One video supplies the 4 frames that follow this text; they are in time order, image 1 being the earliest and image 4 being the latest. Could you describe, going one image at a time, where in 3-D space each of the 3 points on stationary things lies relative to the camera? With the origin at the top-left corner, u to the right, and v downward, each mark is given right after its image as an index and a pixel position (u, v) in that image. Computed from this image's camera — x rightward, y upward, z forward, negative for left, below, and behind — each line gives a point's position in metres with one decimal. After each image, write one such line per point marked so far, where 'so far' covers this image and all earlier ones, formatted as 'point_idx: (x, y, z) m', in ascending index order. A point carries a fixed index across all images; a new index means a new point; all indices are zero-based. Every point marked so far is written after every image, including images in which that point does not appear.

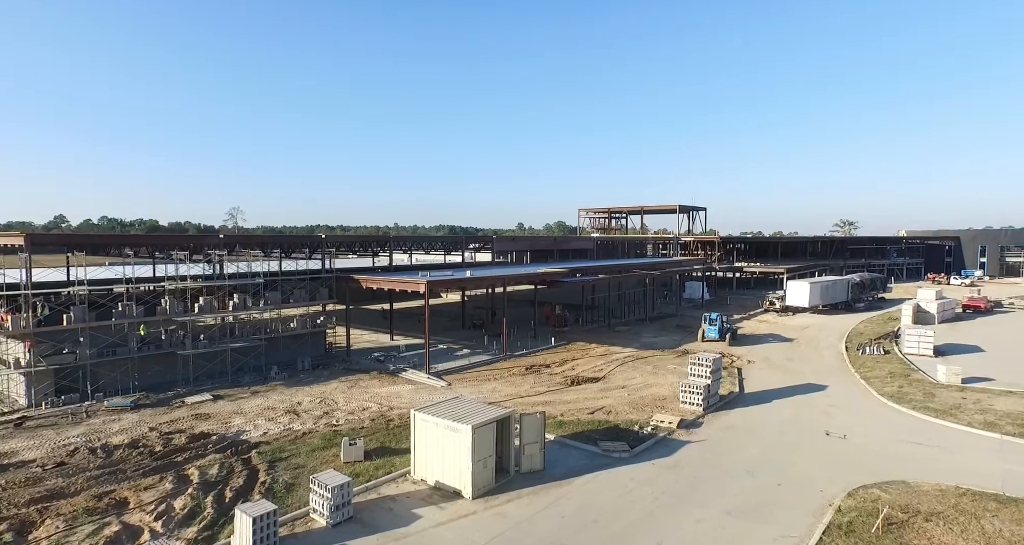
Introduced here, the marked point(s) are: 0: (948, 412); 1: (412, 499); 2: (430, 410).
0: (+12.8, -4.1, +19.6) m
1: (-2.0, -4.4, +12.9) m
2: (-1.7, -2.9, +13.8) m
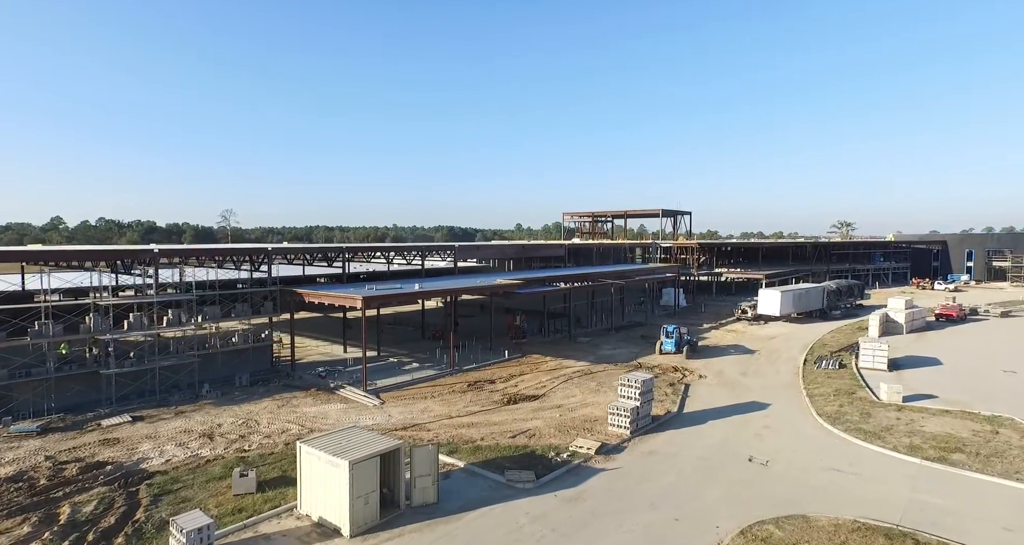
0: (+10.6, -4.7, +19.2) m
1: (-4.2, -5.0, +12.5) m
2: (-4.0, -3.4, +13.4) m
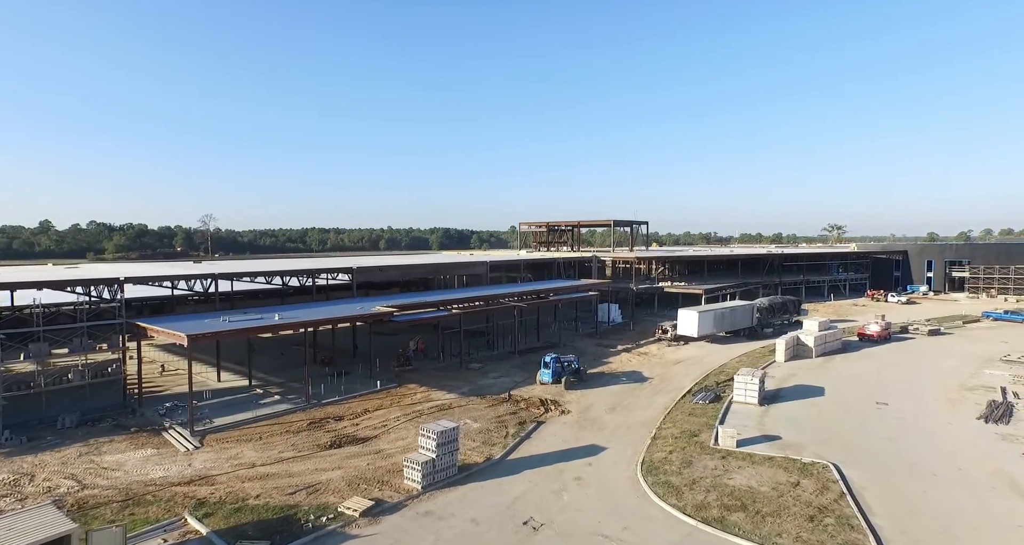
0: (+4.6, -6.0, +18.3) m
1: (-10.2, -6.3, +11.6) m
2: (-10.0, -4.7, +12.5) m
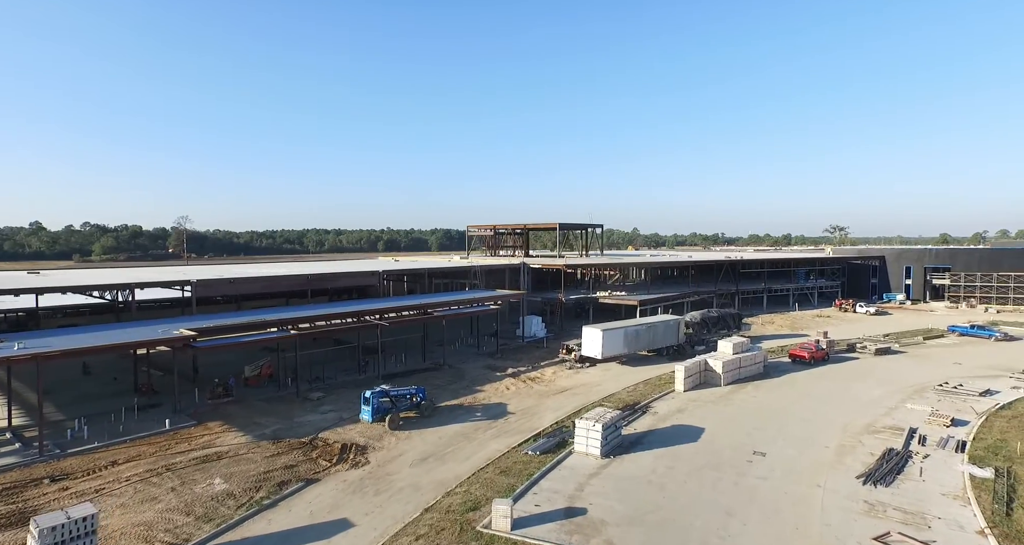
0: (-2.8, -6.7, +13.1) m
1: (-17.8, -6.9, +6.6) m
2: (-17.5, -5.4, +7.5) m
